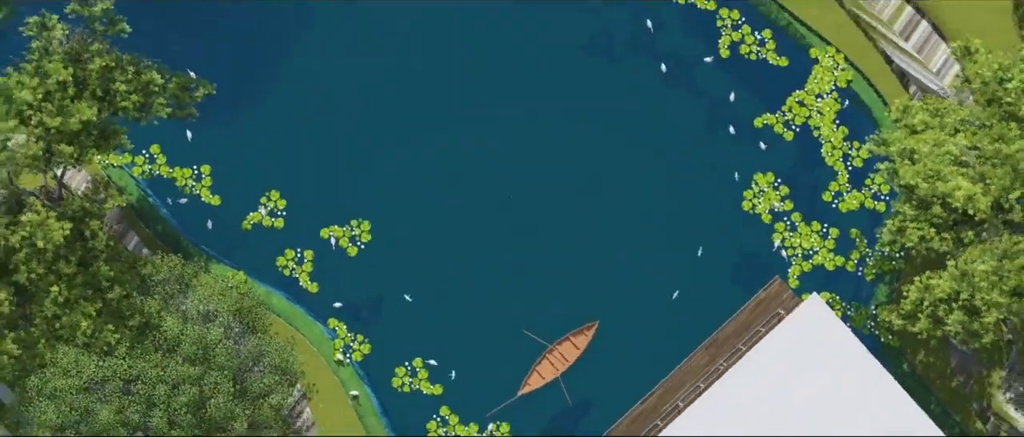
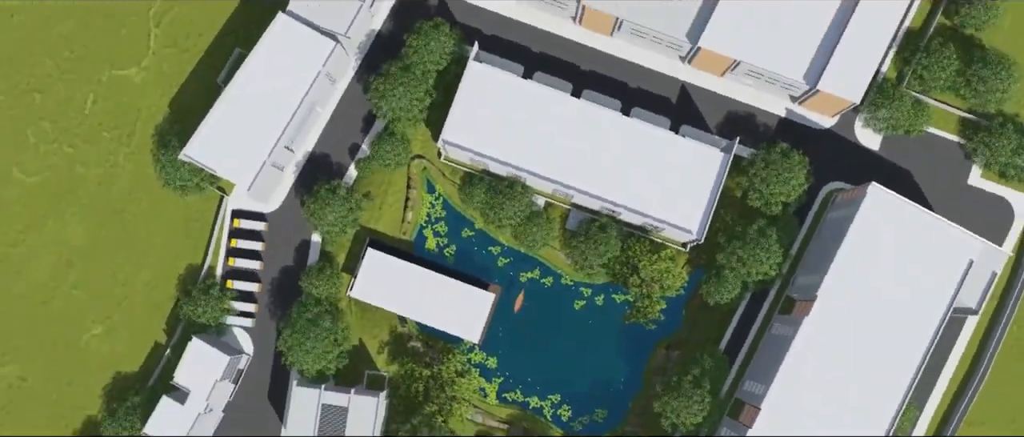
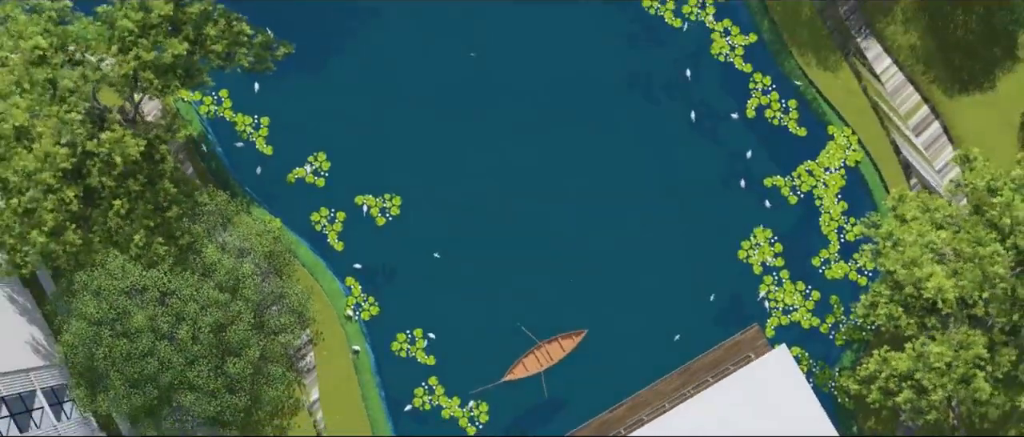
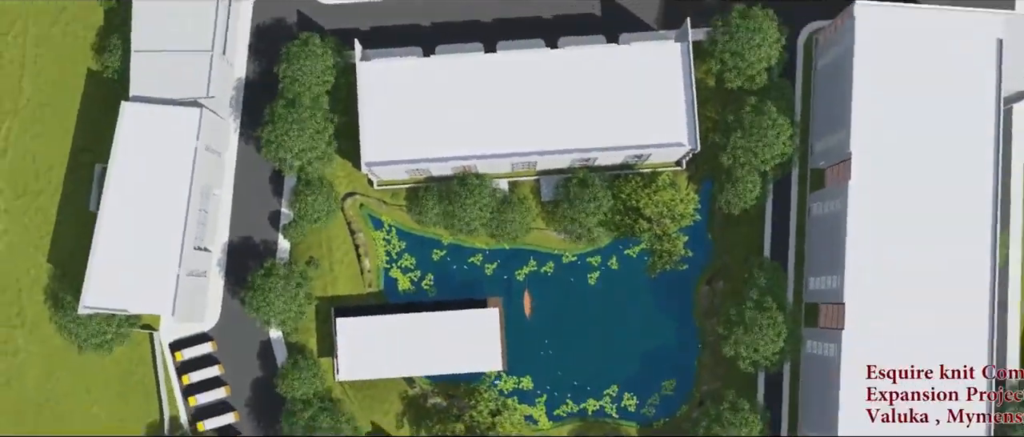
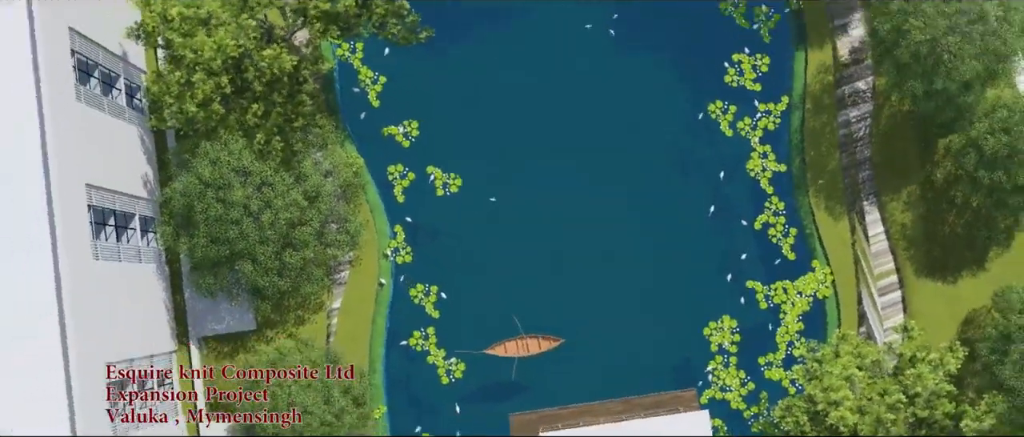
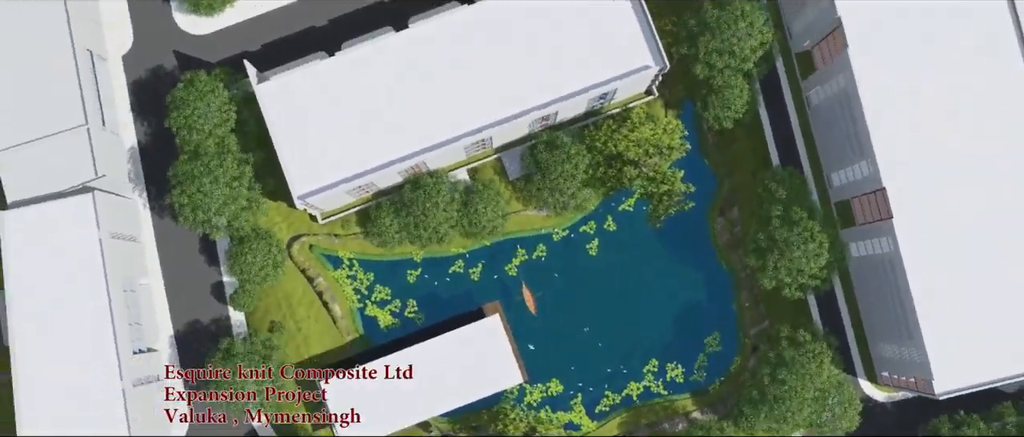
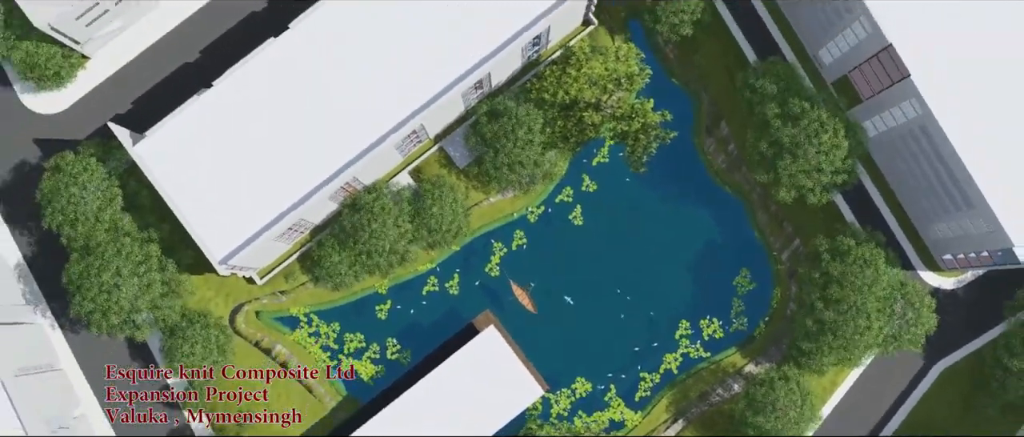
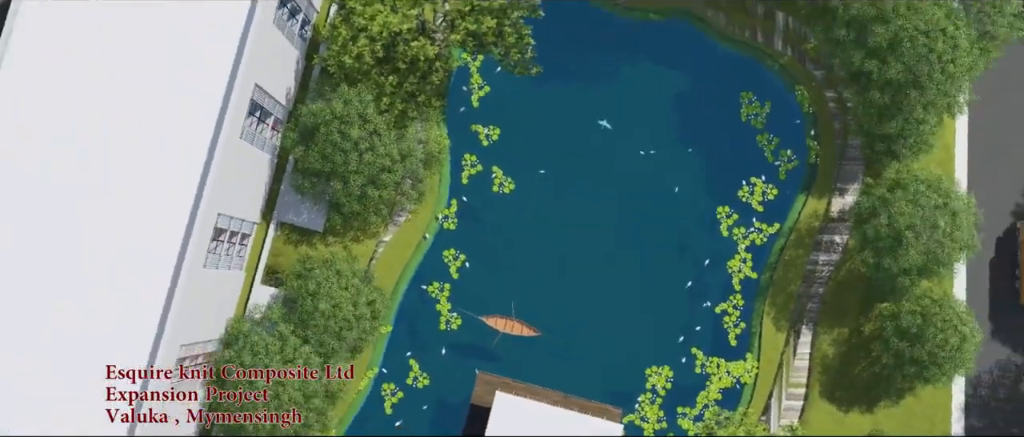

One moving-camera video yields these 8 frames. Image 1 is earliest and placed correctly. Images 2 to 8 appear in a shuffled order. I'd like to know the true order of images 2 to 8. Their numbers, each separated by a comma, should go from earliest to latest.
3, 5, 8, 7, 6, 4, 2
